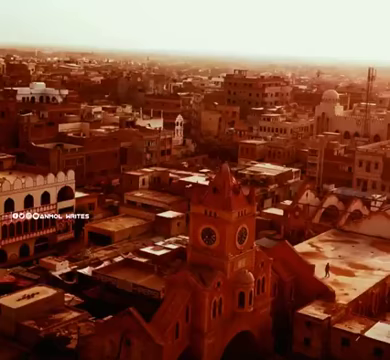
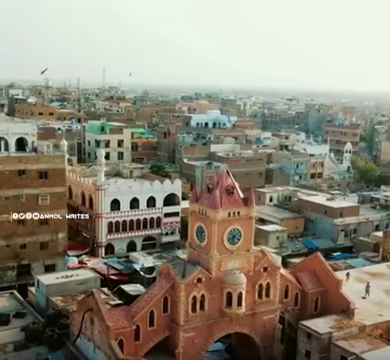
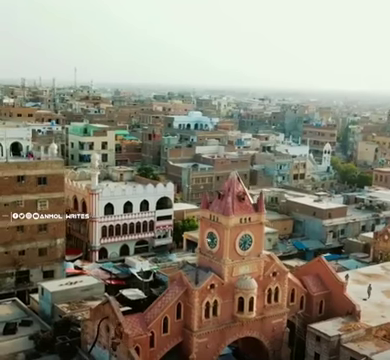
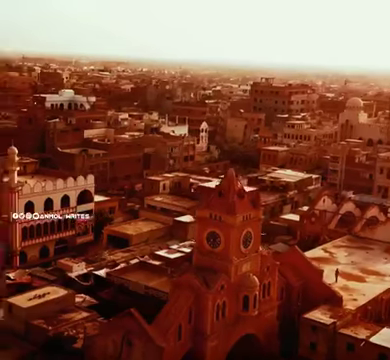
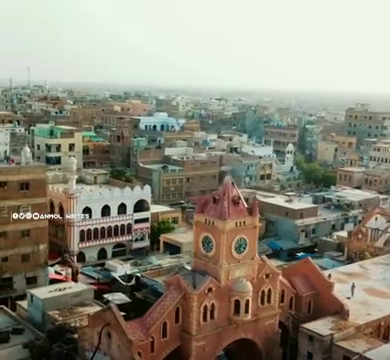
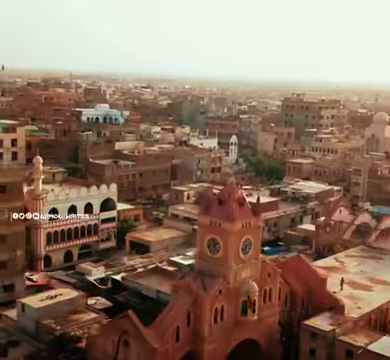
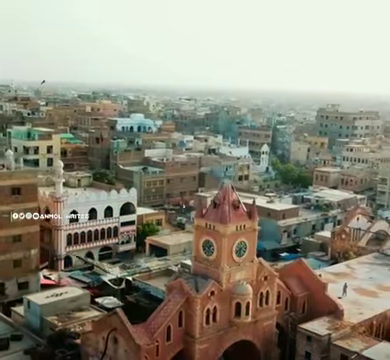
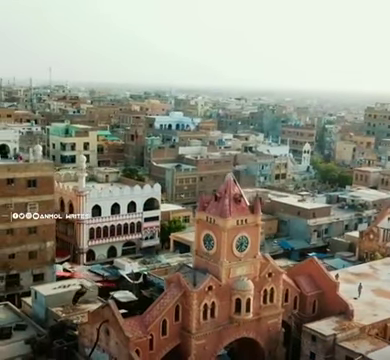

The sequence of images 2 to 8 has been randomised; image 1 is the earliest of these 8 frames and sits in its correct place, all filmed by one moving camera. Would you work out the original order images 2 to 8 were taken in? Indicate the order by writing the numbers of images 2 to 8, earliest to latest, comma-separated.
4, 6, 7, 5, 8, 3, 2
